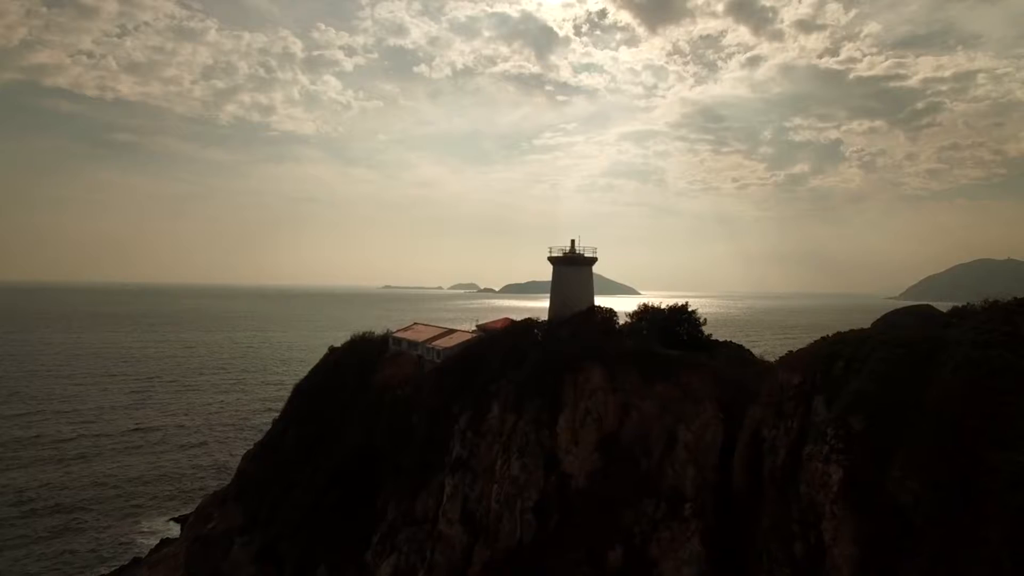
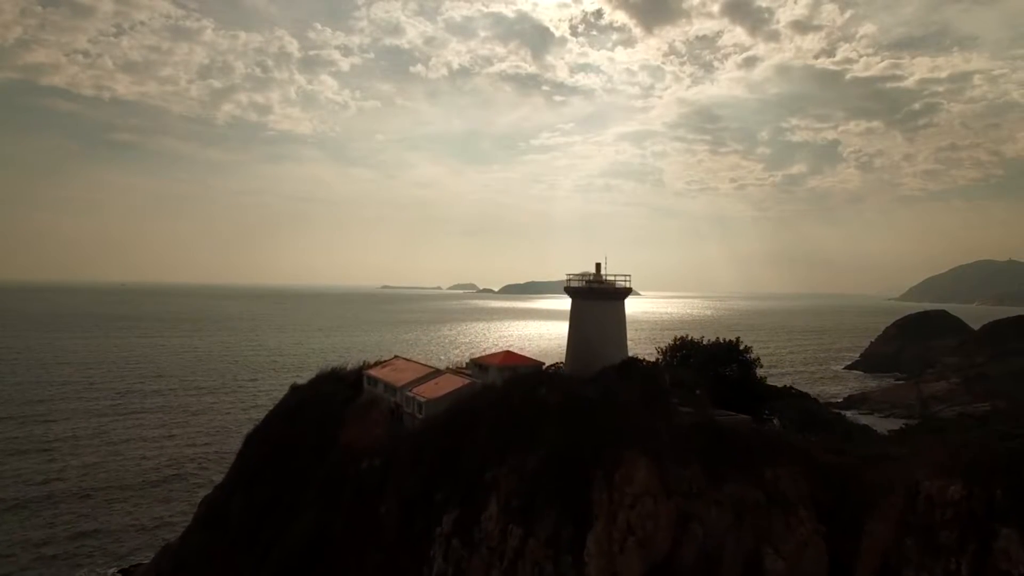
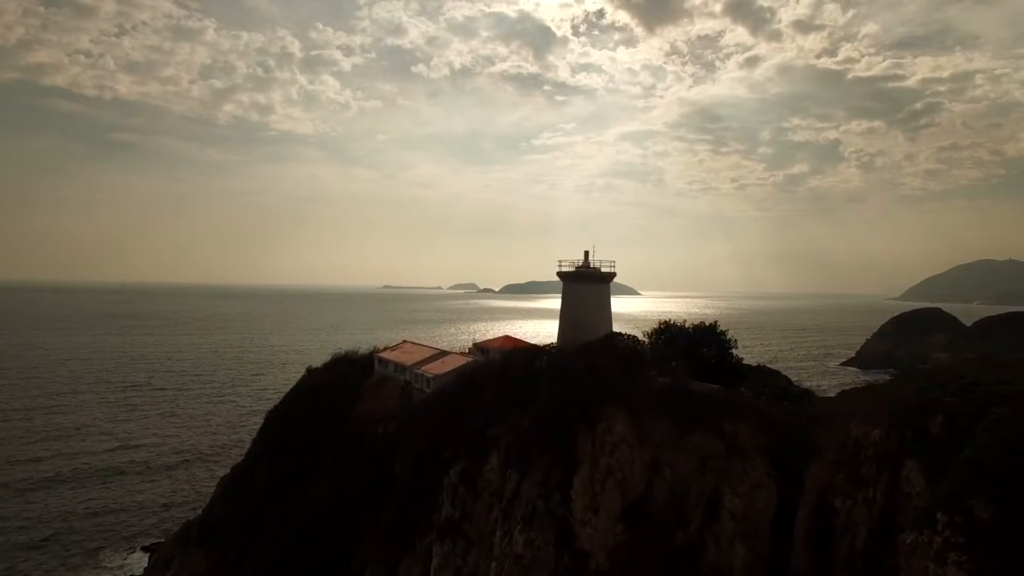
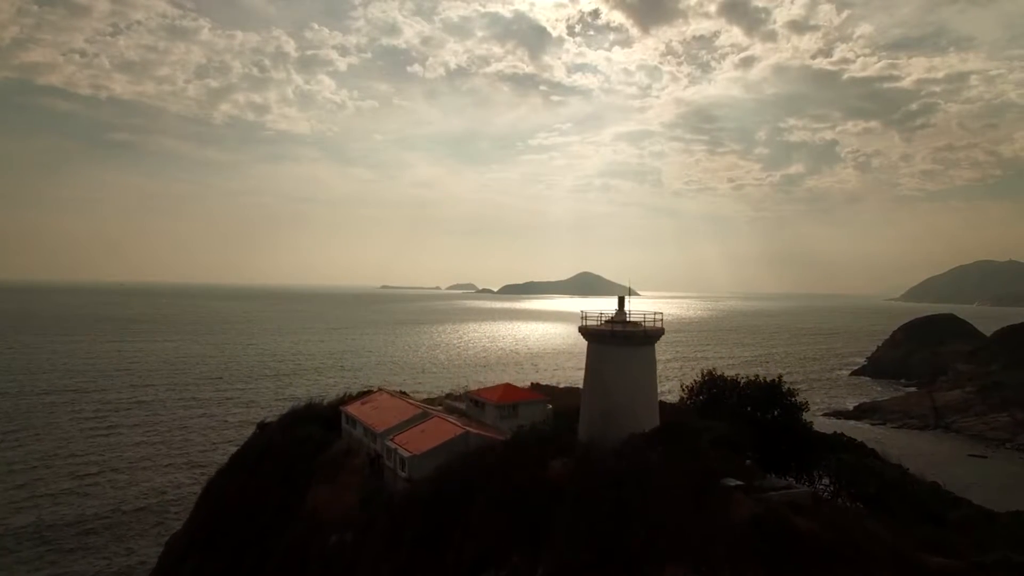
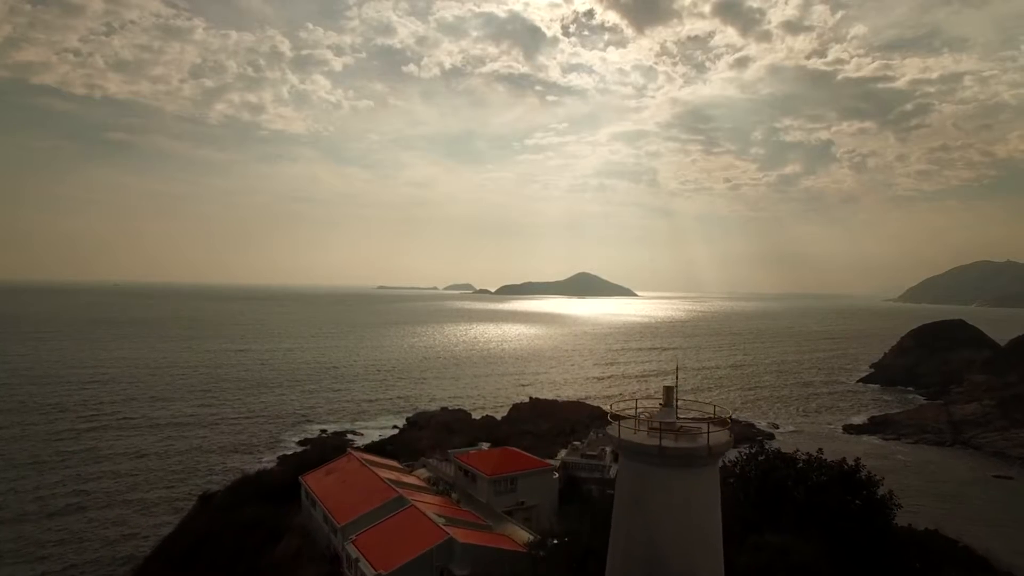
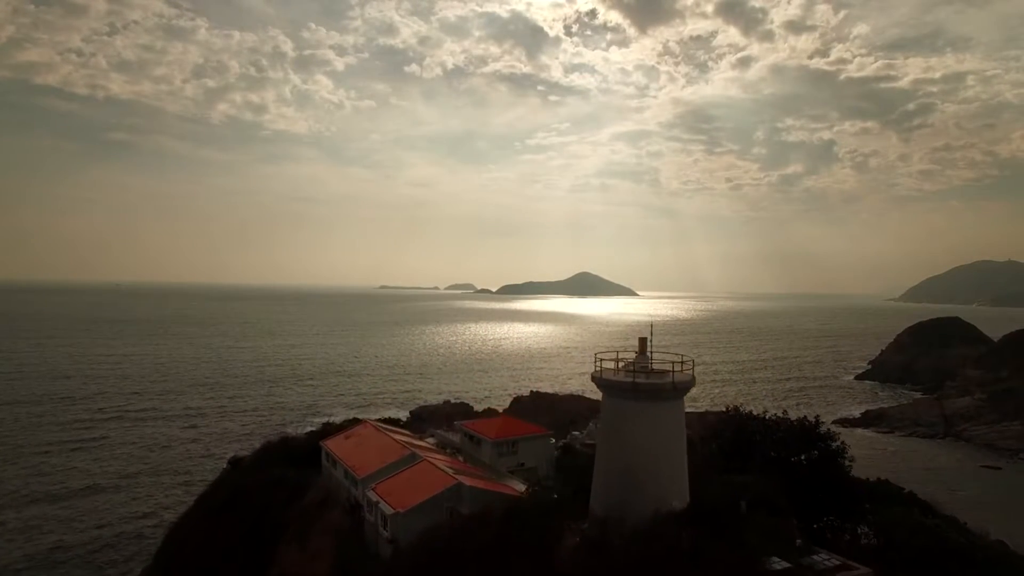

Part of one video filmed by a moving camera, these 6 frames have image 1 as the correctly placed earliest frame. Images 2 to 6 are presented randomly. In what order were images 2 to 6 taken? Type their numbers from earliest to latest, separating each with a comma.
3, 2, 4, 6, 5
